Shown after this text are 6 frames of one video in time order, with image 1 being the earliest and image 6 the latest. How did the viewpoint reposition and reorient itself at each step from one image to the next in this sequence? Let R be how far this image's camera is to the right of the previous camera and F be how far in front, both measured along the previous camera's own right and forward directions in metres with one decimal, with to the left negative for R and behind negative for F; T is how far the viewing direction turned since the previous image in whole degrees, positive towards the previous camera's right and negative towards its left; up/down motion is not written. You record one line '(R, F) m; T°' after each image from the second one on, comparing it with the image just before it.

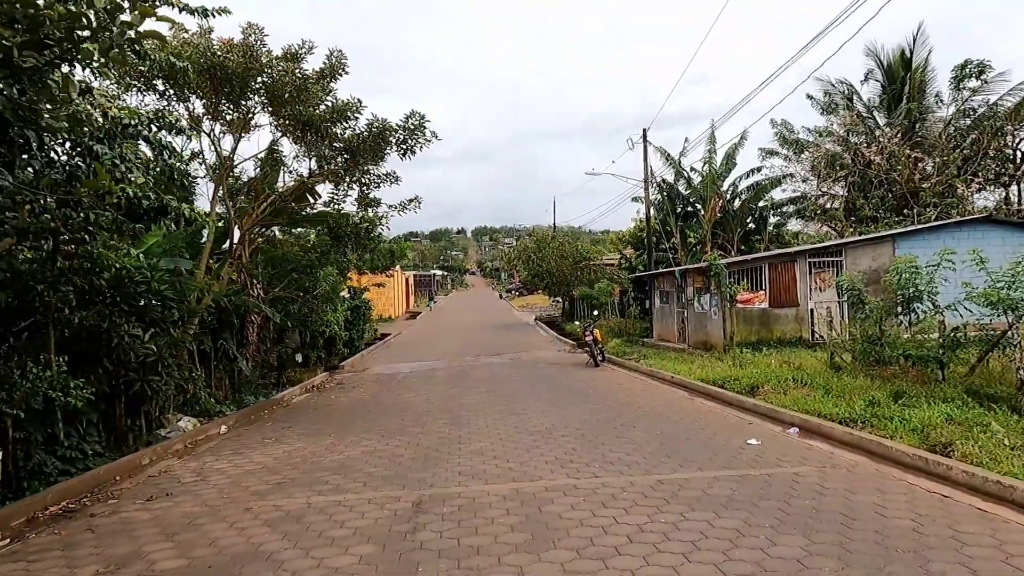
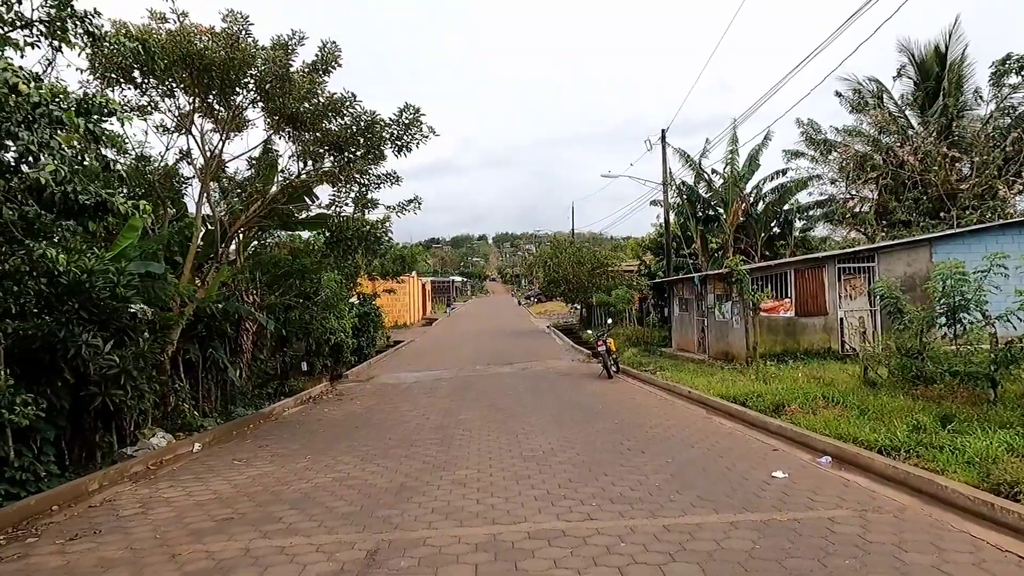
(+0.3, +0.8) m; -2°
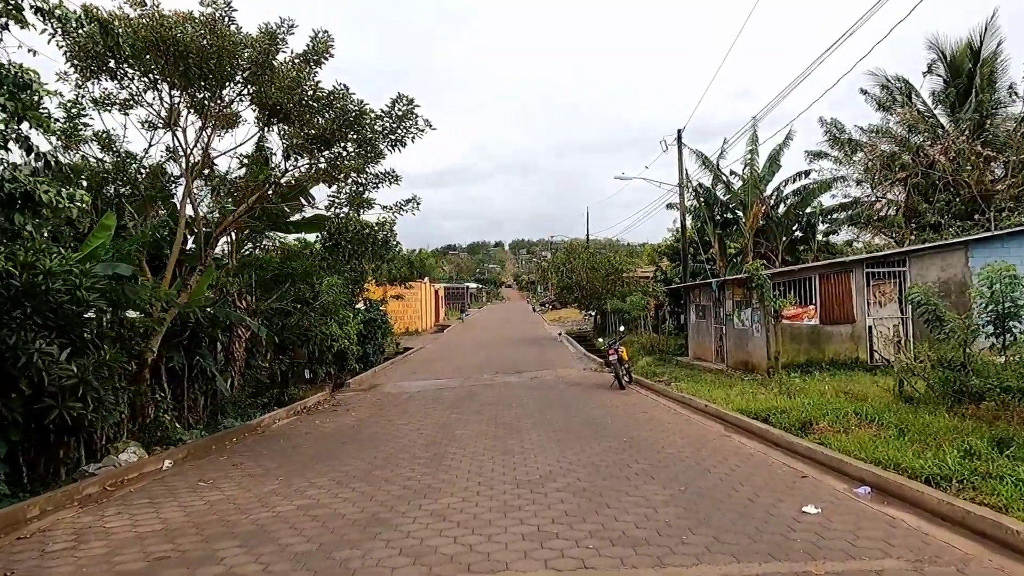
(+0.2, +0.7) m; -1°
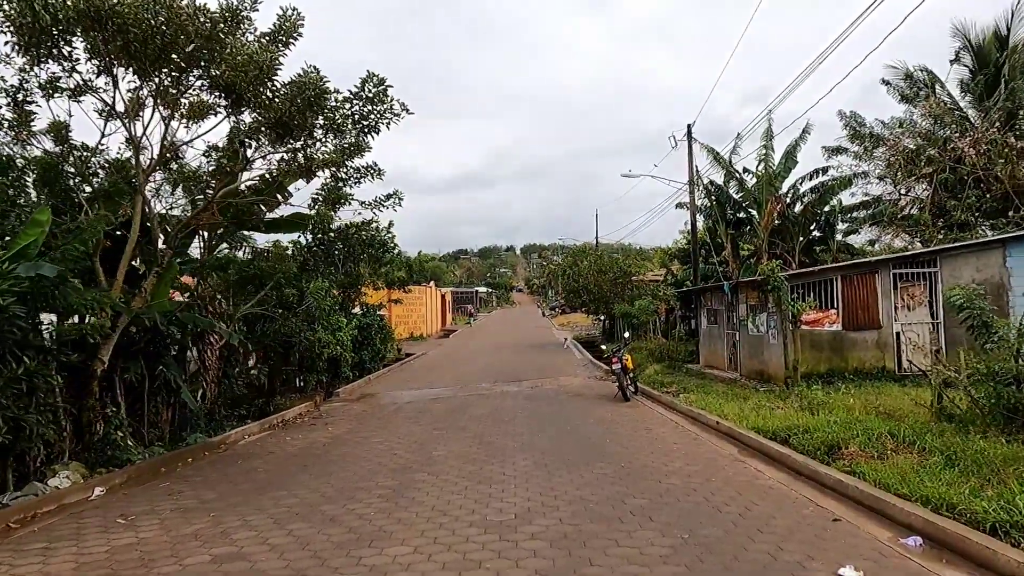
(+0.3, +1.0) m; -1°
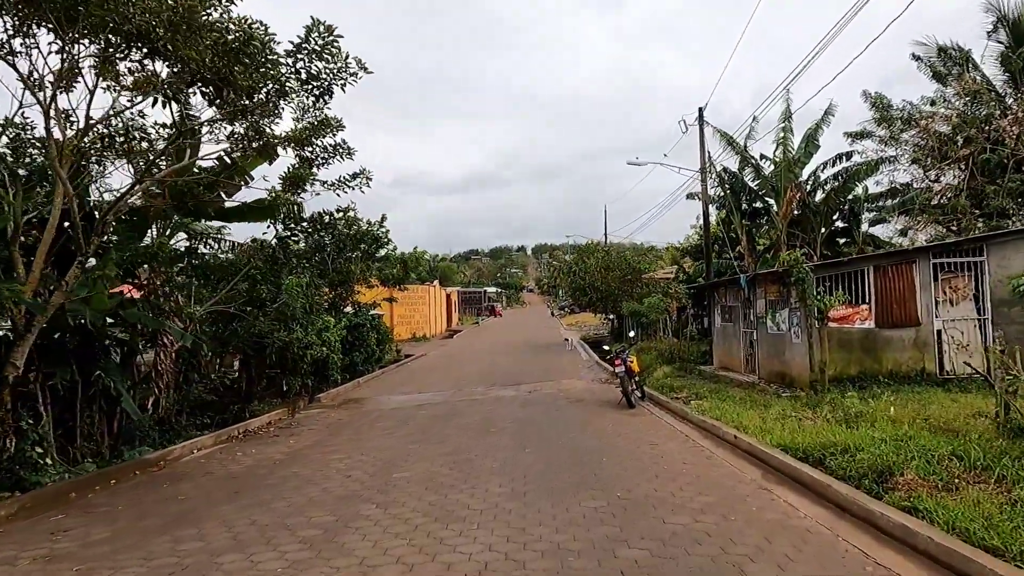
(+0.4, +1.3) m; -1°
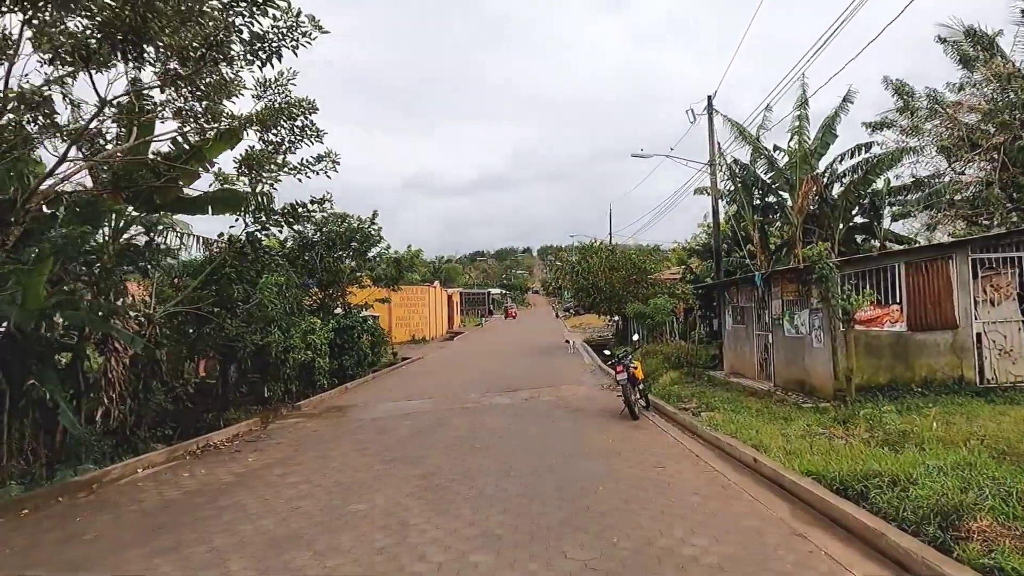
(+0.2, +1.1) m; -1°
